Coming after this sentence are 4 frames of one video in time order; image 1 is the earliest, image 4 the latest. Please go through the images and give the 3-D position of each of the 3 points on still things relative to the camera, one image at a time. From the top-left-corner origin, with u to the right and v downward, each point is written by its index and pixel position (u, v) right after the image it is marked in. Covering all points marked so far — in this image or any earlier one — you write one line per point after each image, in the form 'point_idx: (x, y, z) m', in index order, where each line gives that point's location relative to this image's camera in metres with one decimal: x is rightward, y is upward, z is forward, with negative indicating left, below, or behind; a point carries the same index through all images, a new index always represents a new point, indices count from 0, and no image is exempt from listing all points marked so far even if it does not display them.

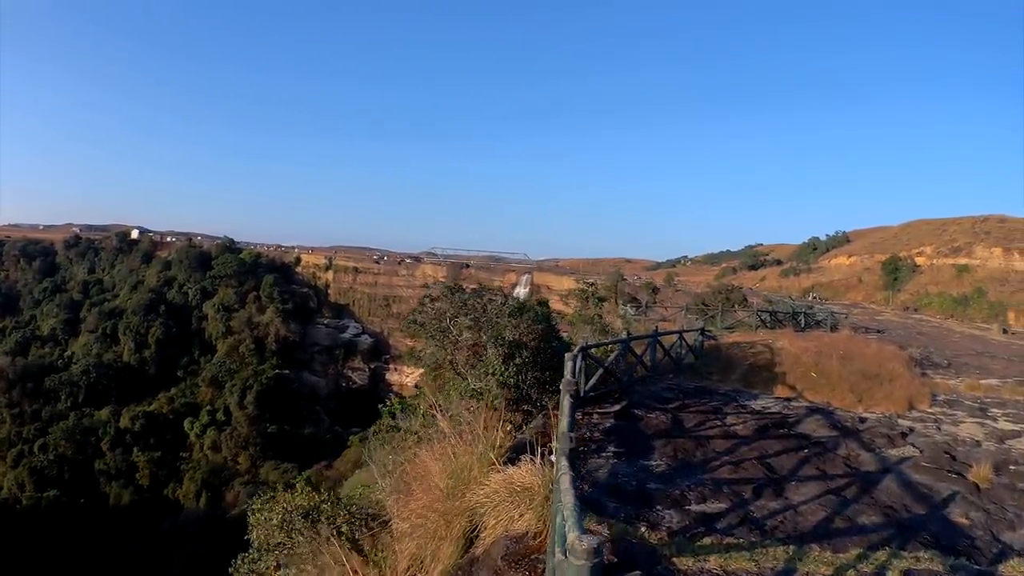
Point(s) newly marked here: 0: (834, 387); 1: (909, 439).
0: (+5.3, -1.6, +10.8) m
1: (+5.2, -2.0, +8.7) m
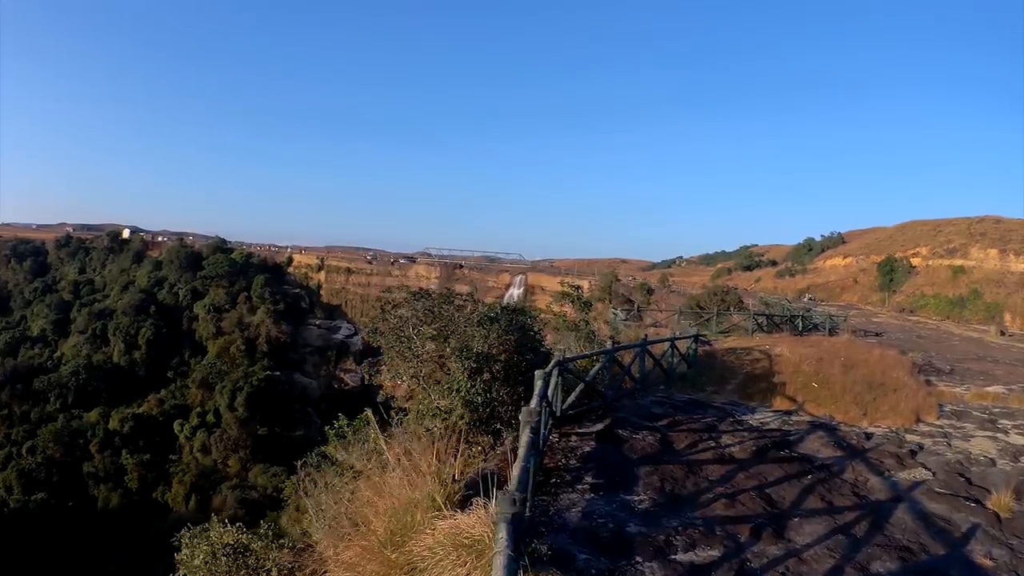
0: (+5.0, -1.7, +10.2) m
1: (+5.0, -2.1, +8.0) m
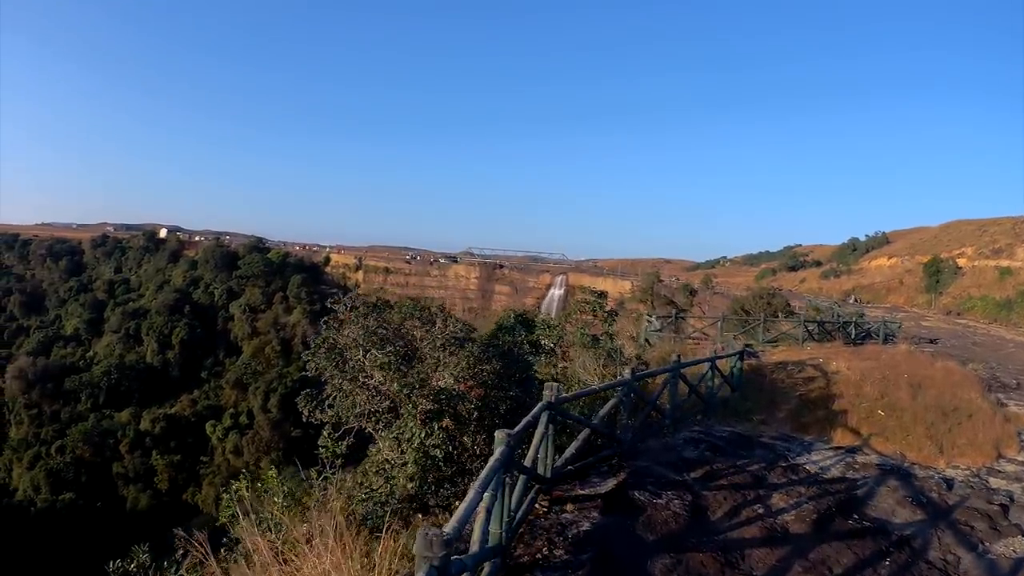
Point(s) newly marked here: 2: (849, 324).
0: (+5.1, -1.8, +8.4) m
1: (+4.9, -2.2, +6.3) m
2: (+9.5, -1.0, +18.3) m
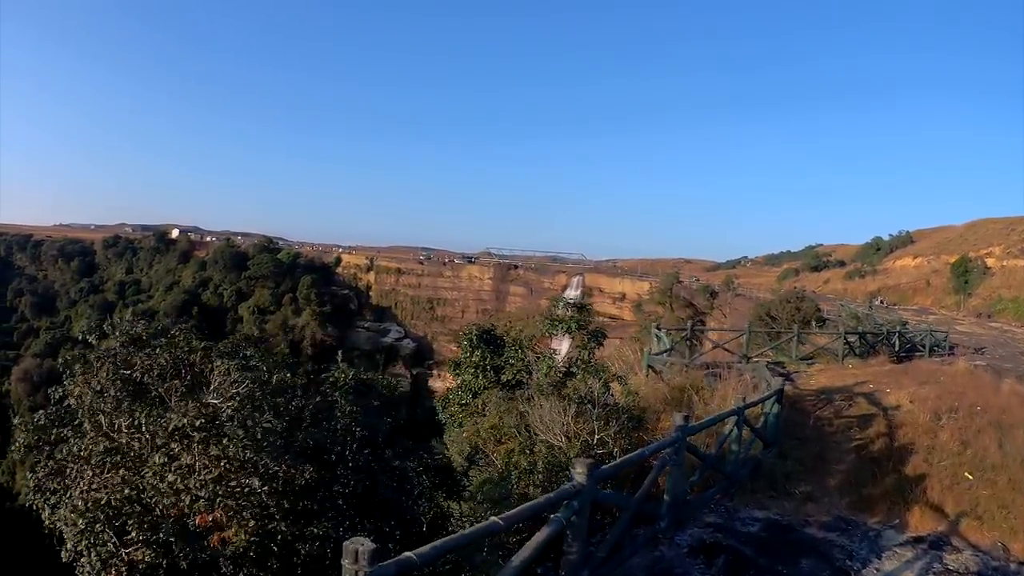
0: (+4.6, -2.0, +6.0) m
1: (+4.3, -2.4, +3.8) m
2: (+9.3, -1.2, +15.8) m
